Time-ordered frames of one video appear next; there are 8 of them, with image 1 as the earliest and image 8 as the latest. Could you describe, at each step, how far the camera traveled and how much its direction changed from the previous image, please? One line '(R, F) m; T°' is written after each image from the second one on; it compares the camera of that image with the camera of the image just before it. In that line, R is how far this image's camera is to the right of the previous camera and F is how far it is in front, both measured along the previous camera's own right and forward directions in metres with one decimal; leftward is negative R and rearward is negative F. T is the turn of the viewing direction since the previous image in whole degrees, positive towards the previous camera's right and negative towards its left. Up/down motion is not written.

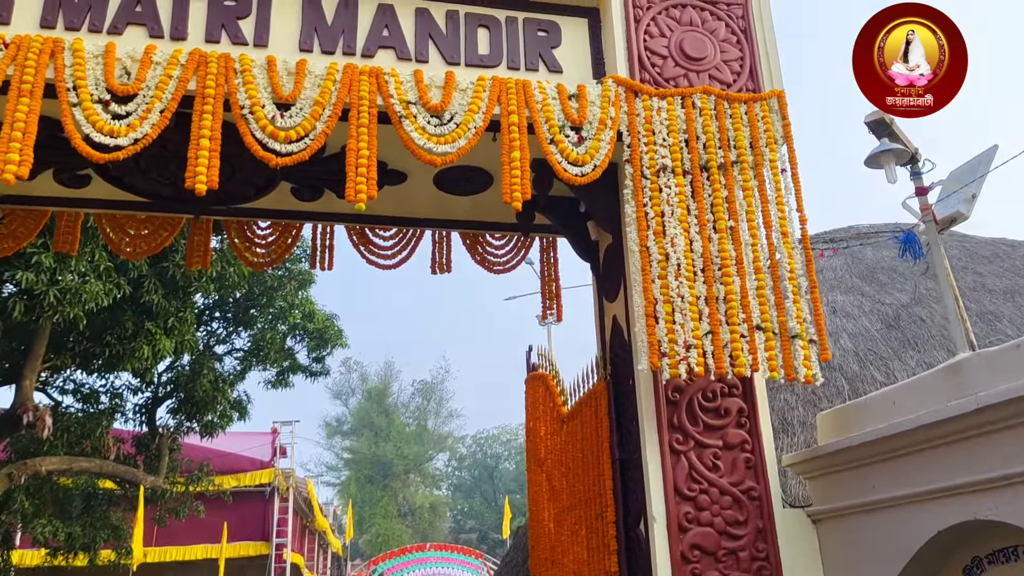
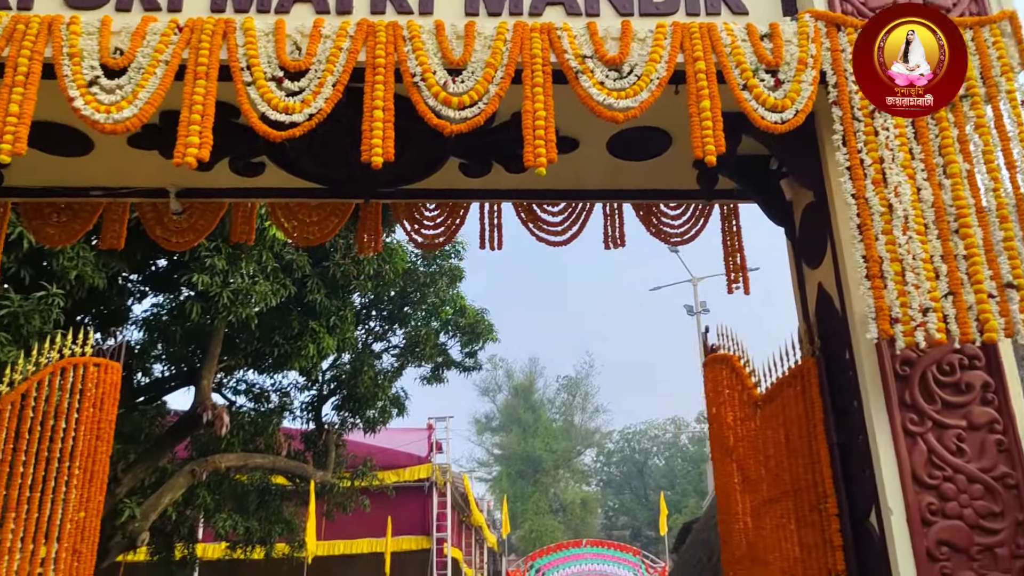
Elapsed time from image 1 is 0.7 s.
(-0.2, +0.3) m; -10°
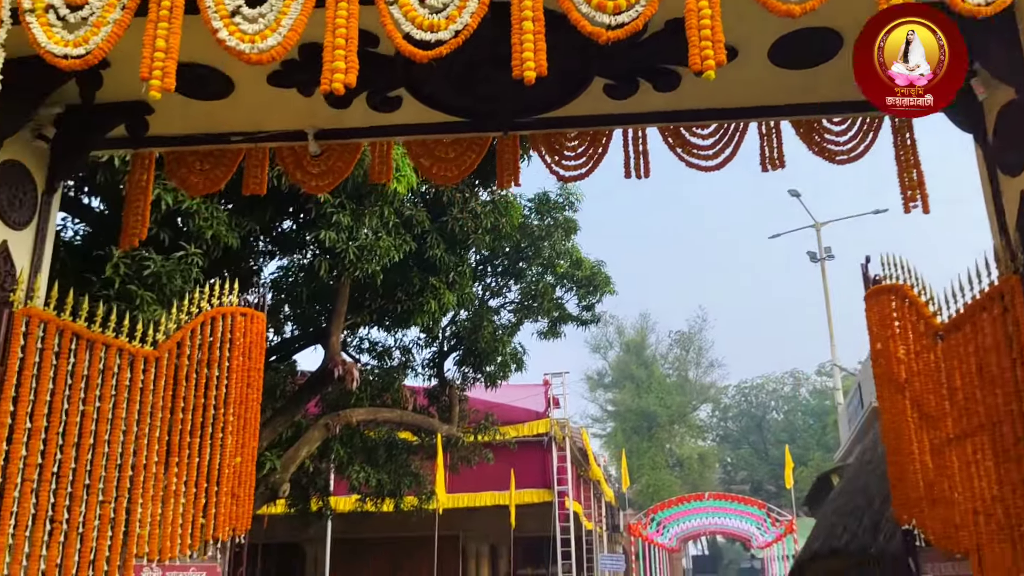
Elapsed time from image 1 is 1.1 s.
(-0.2, +0.2) m; -7°
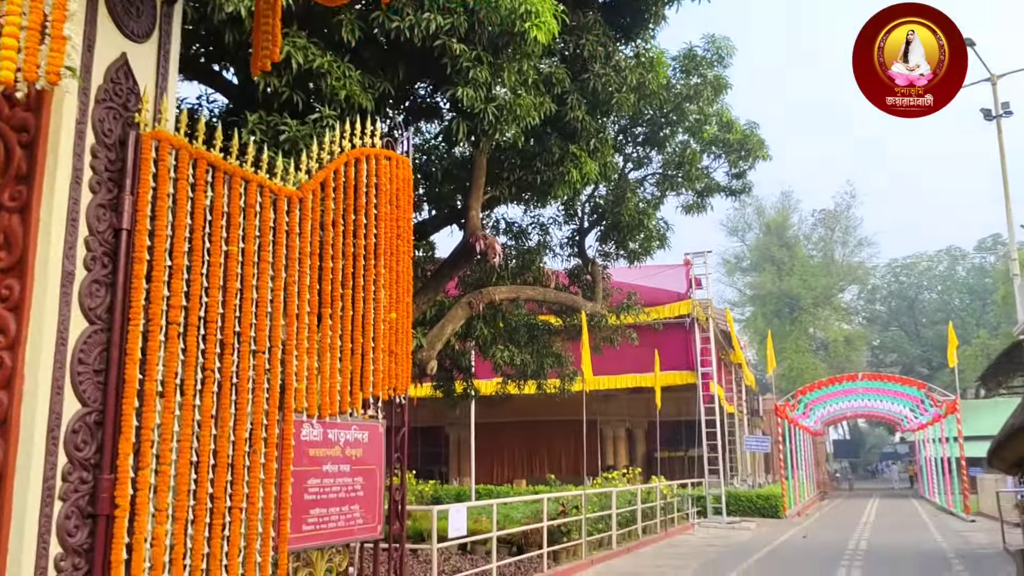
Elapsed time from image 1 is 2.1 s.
(-0.3, +0.6) m; -9°
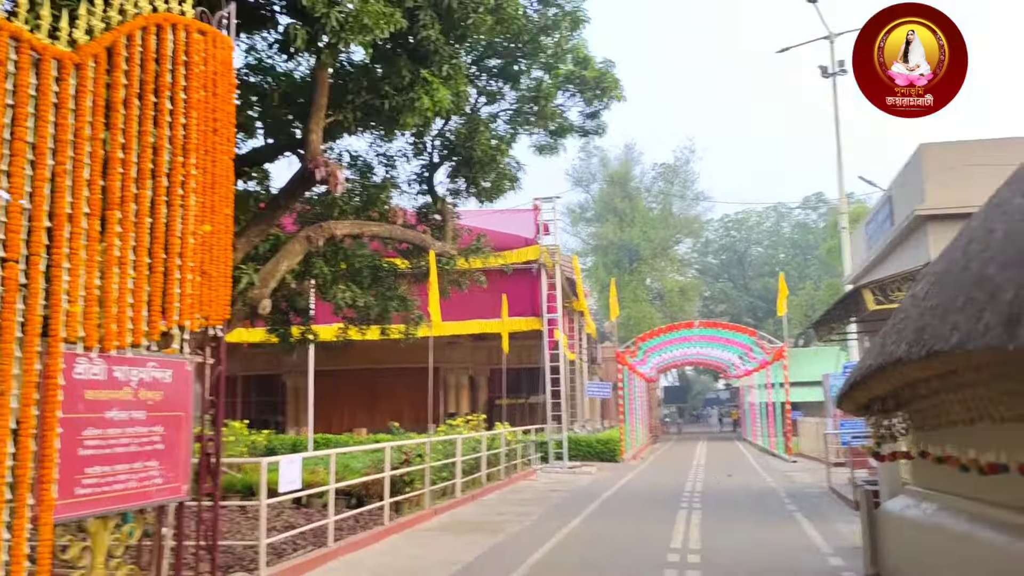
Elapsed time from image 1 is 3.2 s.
(0.0, +0.6) m; +11°
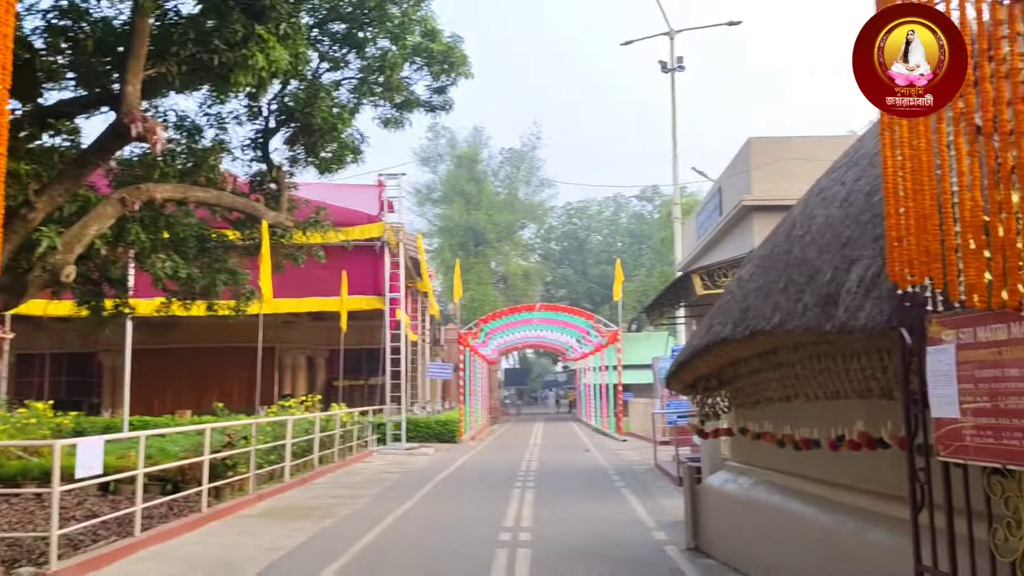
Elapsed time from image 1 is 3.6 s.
(+0.1, +0.2) m; +11°
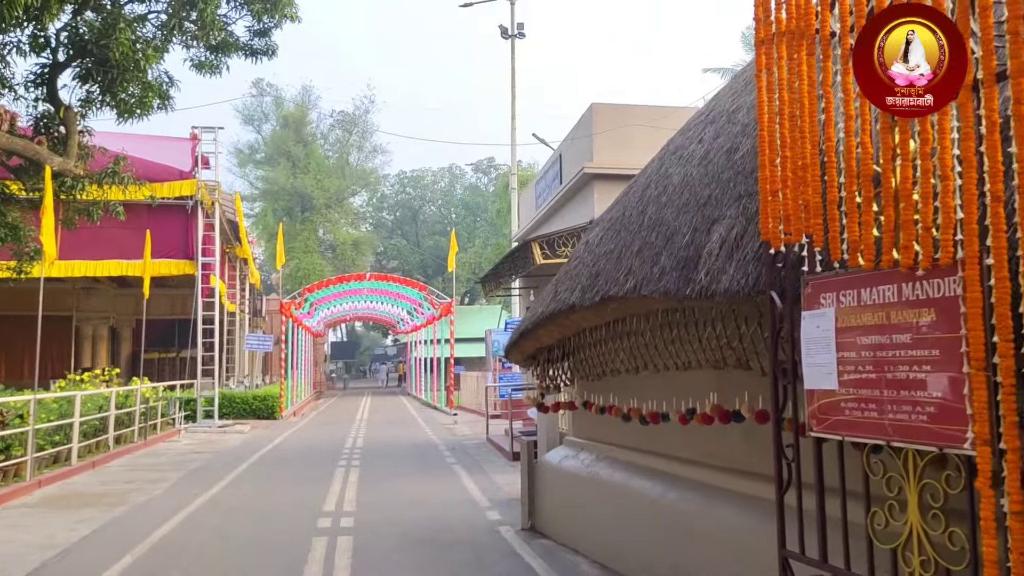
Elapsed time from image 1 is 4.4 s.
(0.0, +0.6) m; +12°
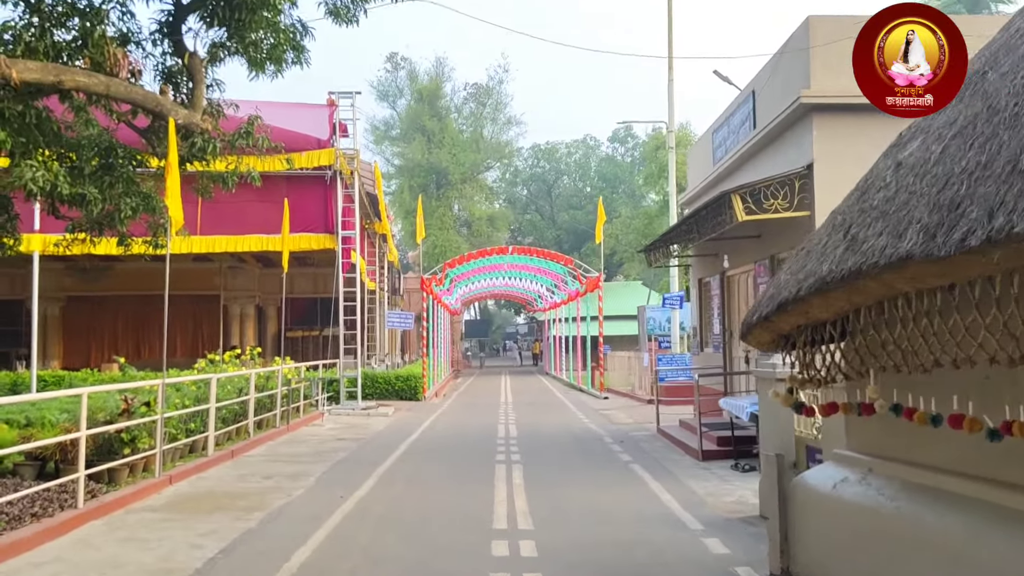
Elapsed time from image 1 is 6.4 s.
(-0.7, +1.8) m; -9°
